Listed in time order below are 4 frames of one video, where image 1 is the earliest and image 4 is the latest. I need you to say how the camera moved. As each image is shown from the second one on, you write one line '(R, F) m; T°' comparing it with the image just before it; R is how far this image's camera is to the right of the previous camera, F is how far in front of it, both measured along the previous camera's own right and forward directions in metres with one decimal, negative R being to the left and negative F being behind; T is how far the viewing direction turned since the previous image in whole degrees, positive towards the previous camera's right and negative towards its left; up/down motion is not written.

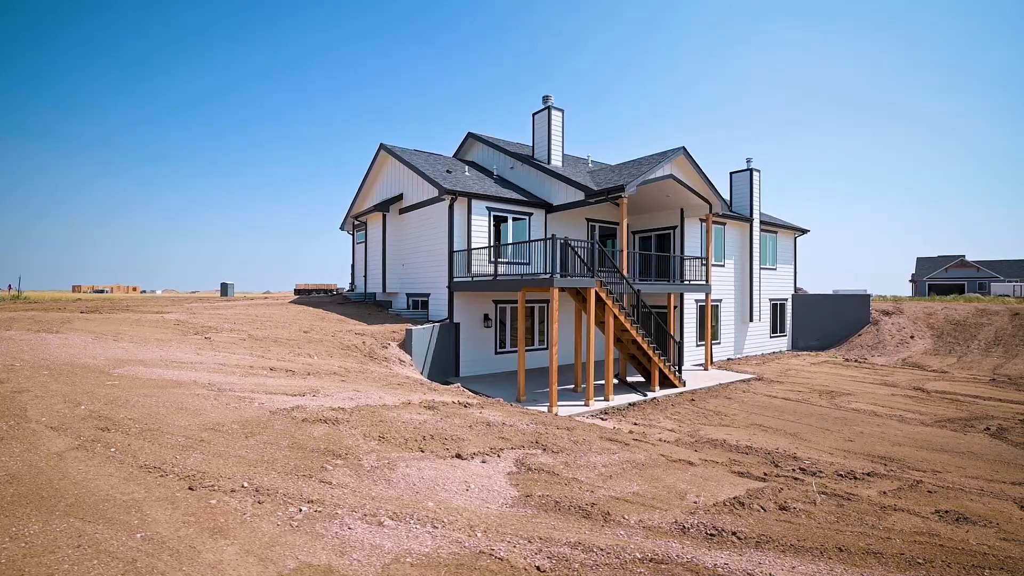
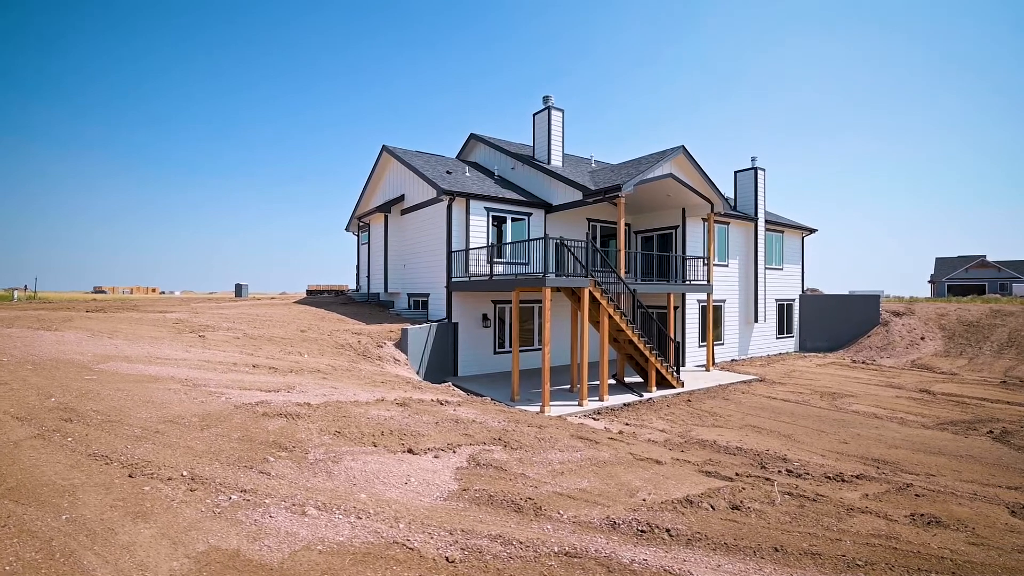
(+0.6, 0.0) m; -2°
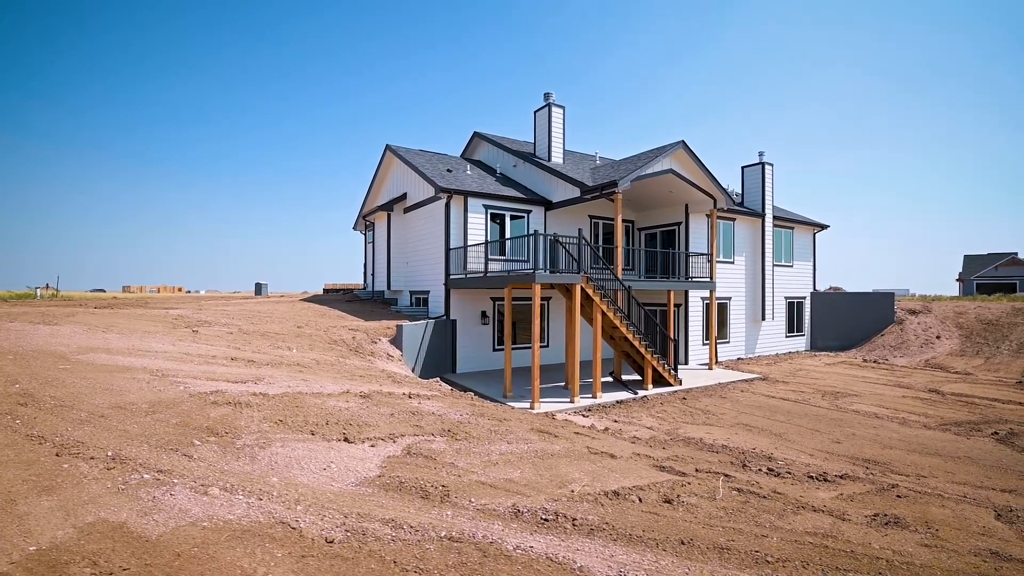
(+0.9, 0.0) m; -3°
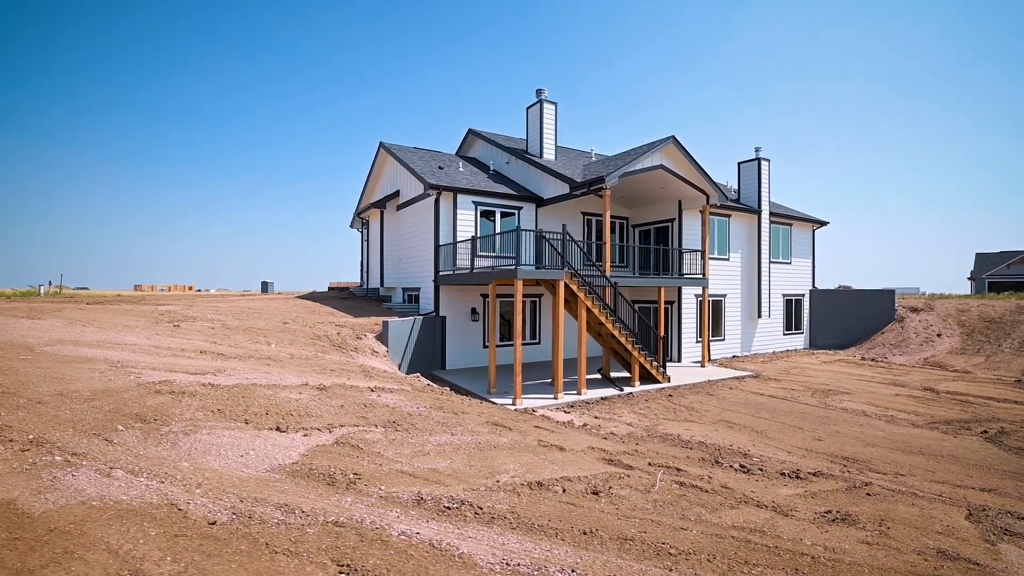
(+0.8, 0.0) m; -2°
